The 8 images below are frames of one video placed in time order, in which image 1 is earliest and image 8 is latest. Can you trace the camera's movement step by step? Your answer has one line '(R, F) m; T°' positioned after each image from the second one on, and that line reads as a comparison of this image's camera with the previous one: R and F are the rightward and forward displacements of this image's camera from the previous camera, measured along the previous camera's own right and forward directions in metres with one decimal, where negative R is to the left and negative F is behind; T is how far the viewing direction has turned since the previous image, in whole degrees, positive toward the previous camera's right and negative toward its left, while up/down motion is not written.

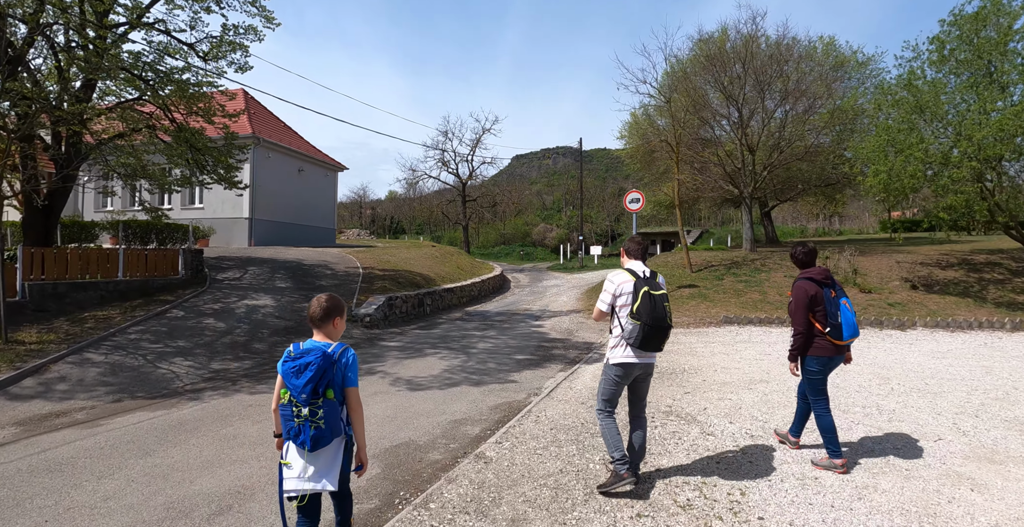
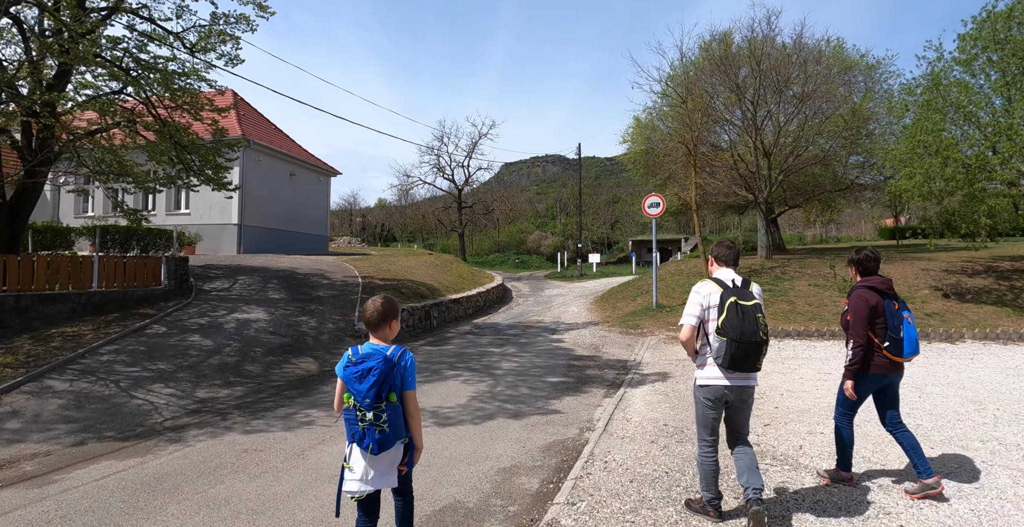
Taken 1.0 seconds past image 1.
(-0.6, +1.0) m; +1°
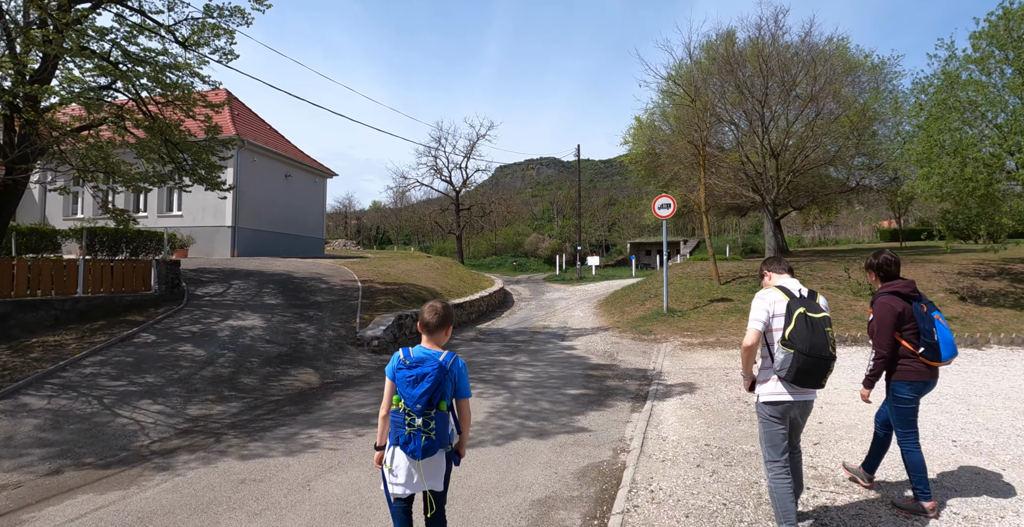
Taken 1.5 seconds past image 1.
(-0.3, +0.5) m; +1°
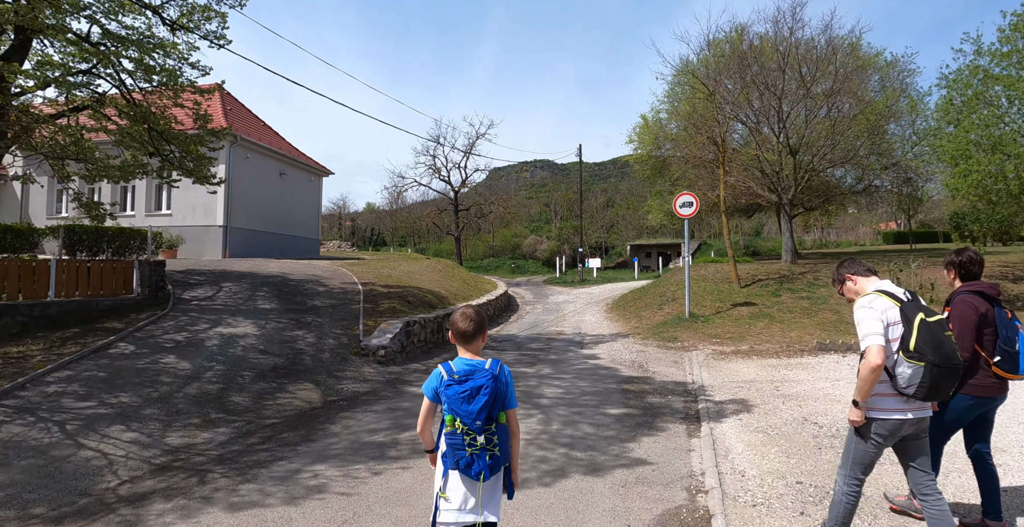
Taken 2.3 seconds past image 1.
(-0.4, +0.9) m; +1°
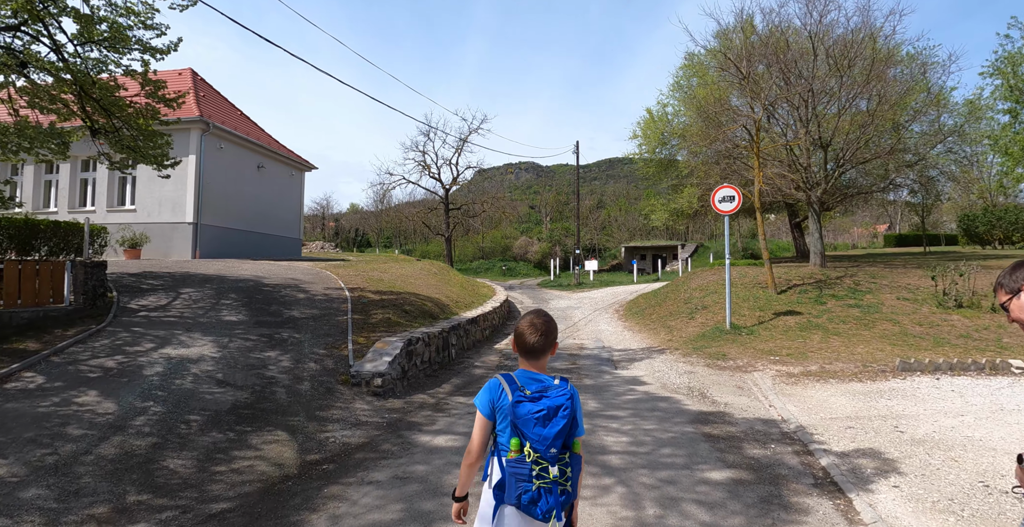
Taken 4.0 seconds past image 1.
(-0.6, +1.8) m; +2°
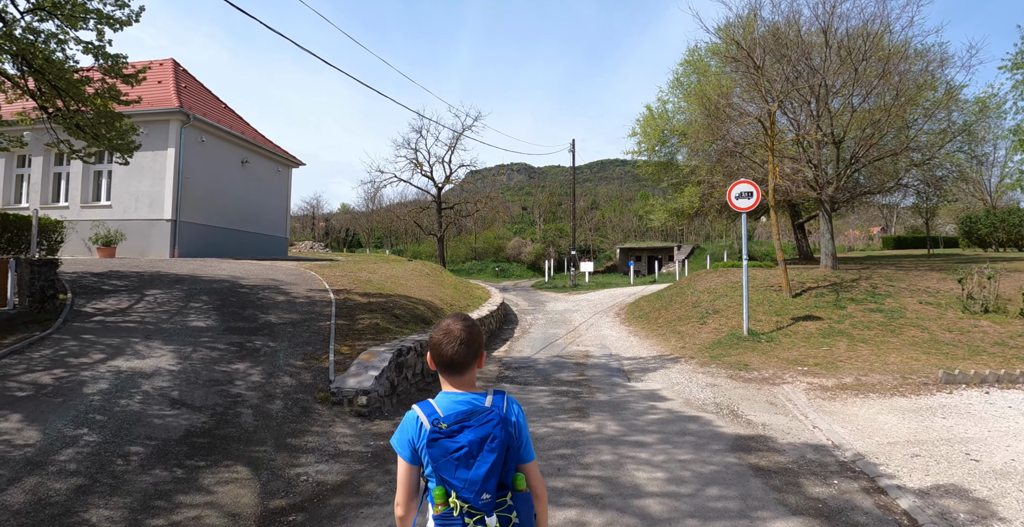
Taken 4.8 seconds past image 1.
(-0.2, +0.9) m; +1°
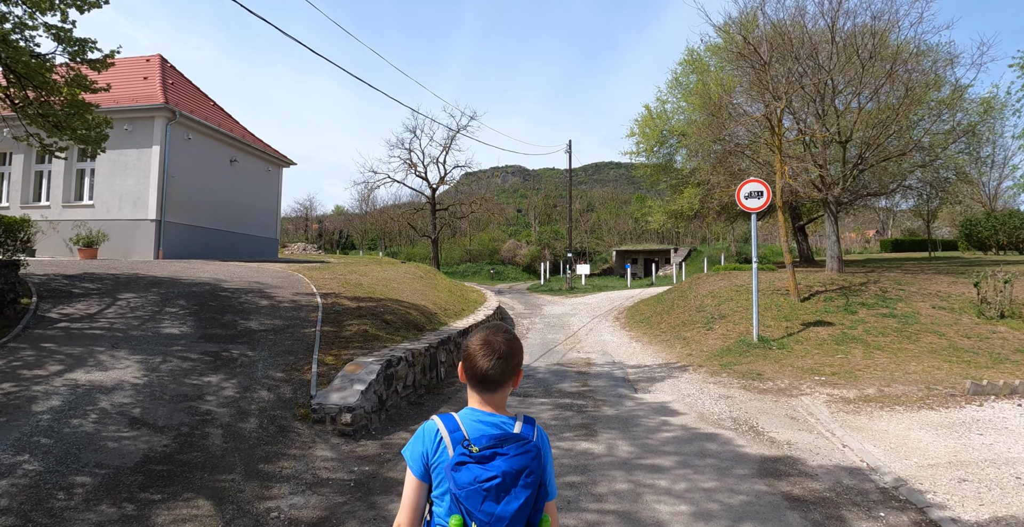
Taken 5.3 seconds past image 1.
(-0.1, +0.5) m; +1°
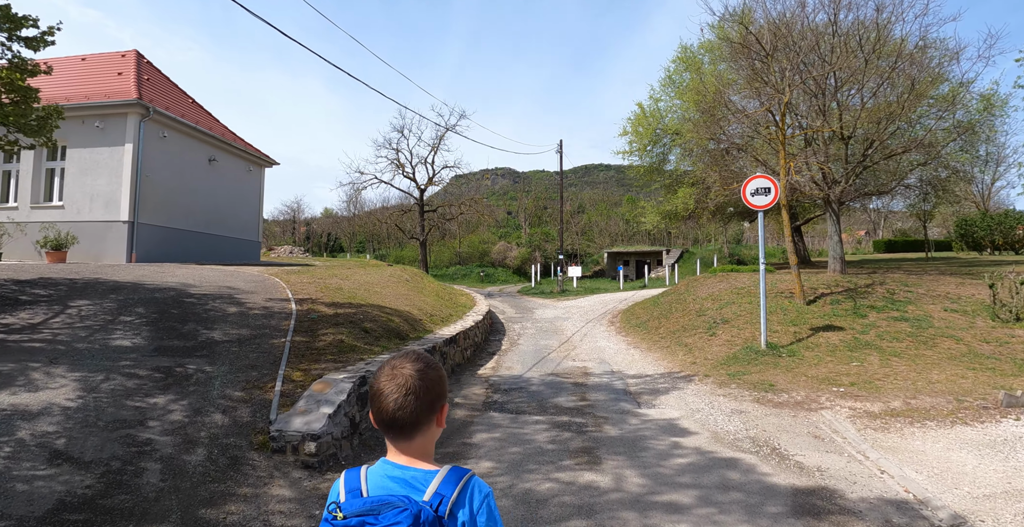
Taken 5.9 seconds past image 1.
(0.0, +0.7) m; +1°
